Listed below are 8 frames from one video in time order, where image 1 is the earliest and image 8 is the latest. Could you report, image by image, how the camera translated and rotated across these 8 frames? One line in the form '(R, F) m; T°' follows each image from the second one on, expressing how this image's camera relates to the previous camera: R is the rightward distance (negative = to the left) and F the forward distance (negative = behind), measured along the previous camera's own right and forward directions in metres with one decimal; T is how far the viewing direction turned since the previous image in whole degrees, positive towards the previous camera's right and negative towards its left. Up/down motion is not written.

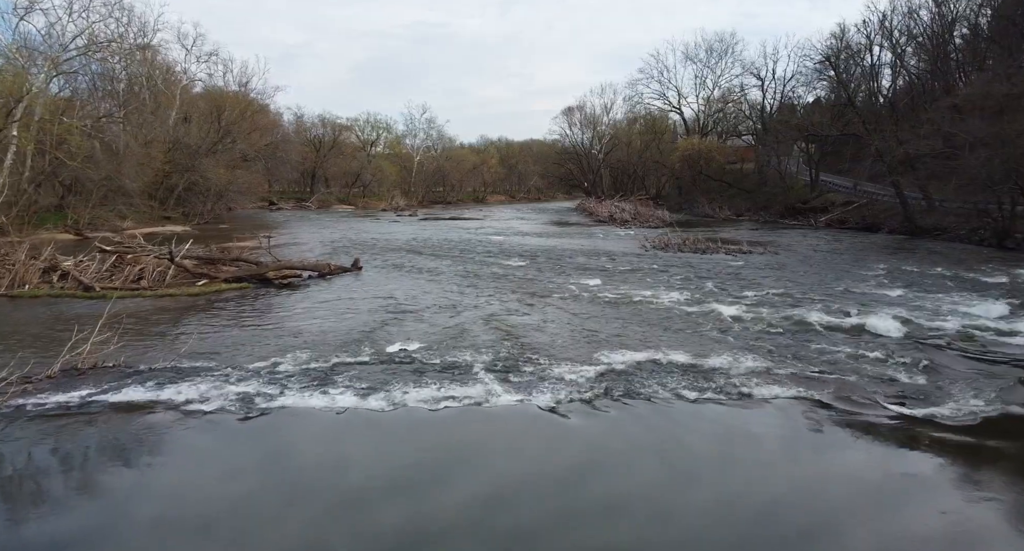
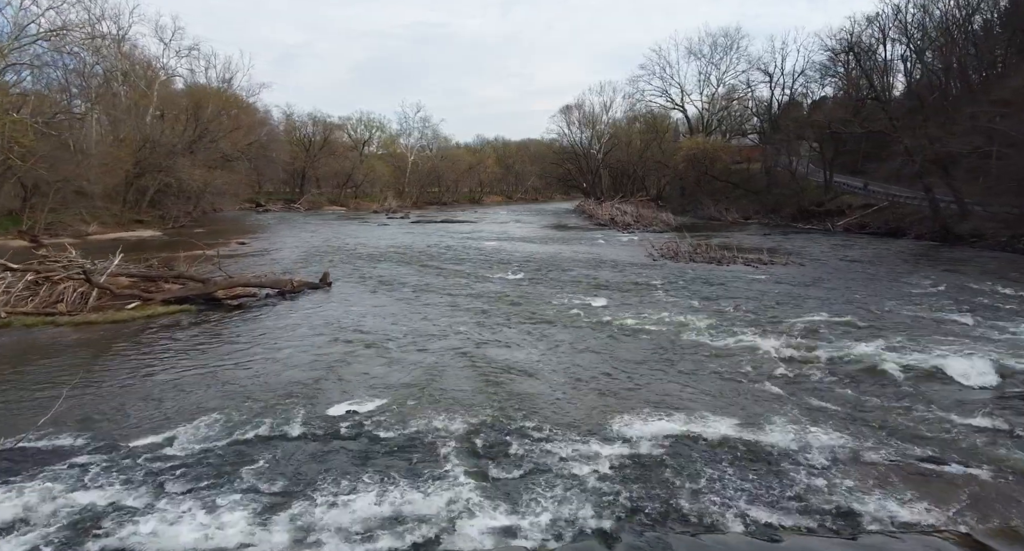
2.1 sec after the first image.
(+0.2, +2.9) m; 0°
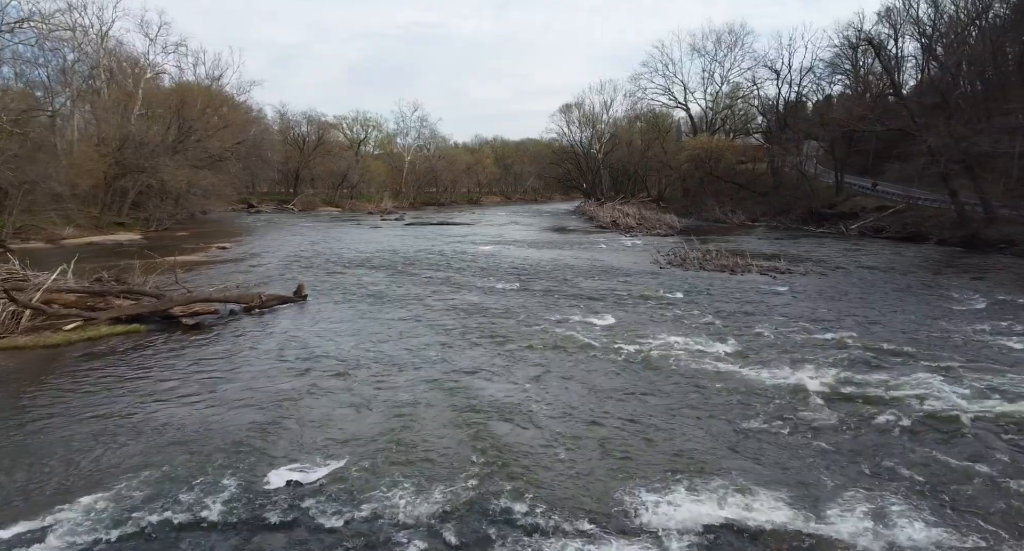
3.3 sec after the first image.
(+0.1, +1.9) m; 0°
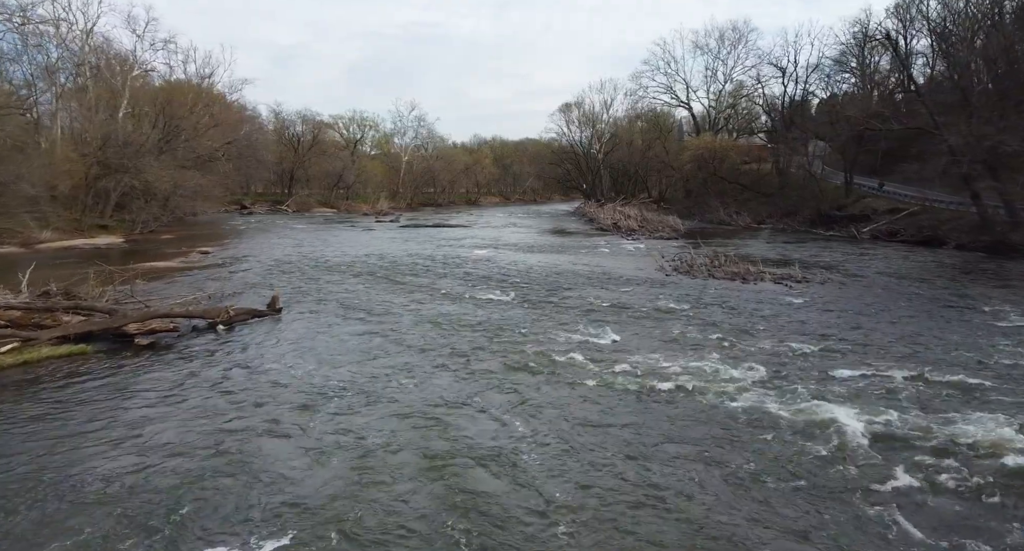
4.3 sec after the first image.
(+0.1, +1.5) m; 0°
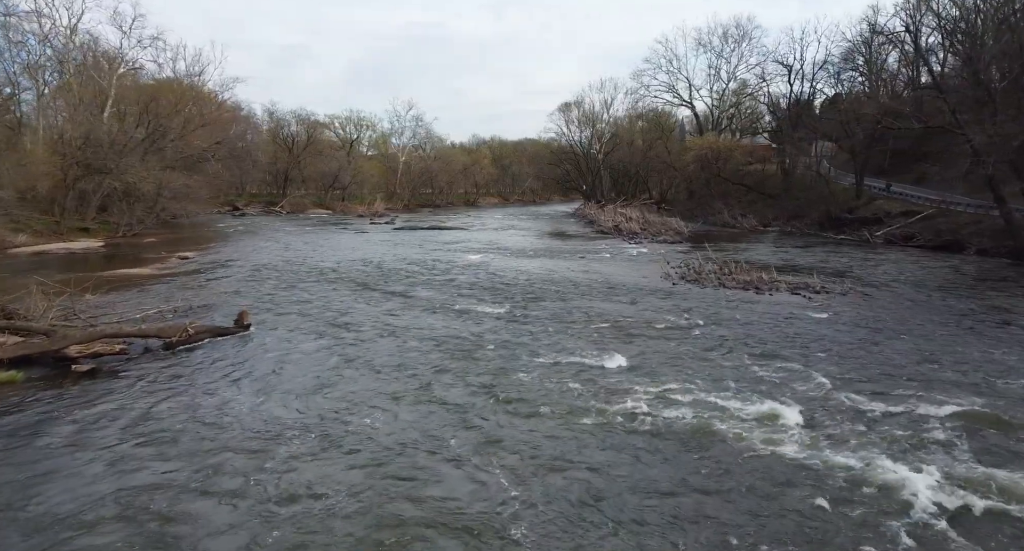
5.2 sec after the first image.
(+0.1, +1.6) m; 0°
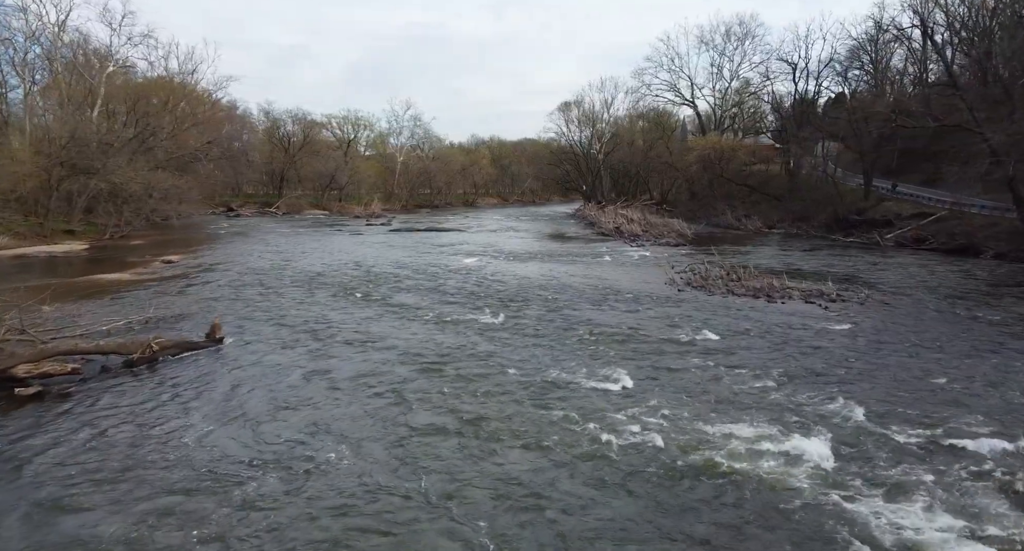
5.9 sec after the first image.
(+0.1, +1.1) m; 0°
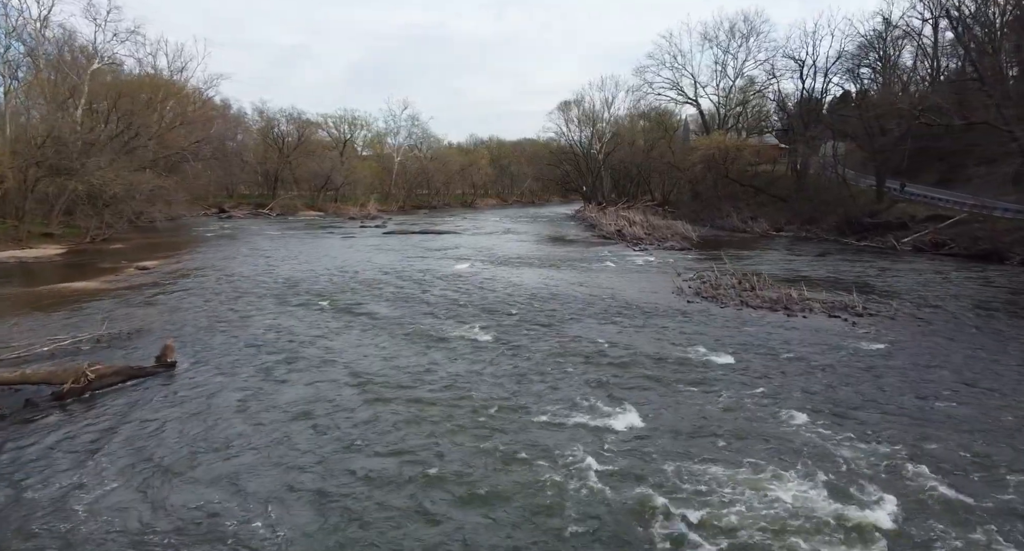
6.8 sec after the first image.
(+0.1, +1.6) m; 0°
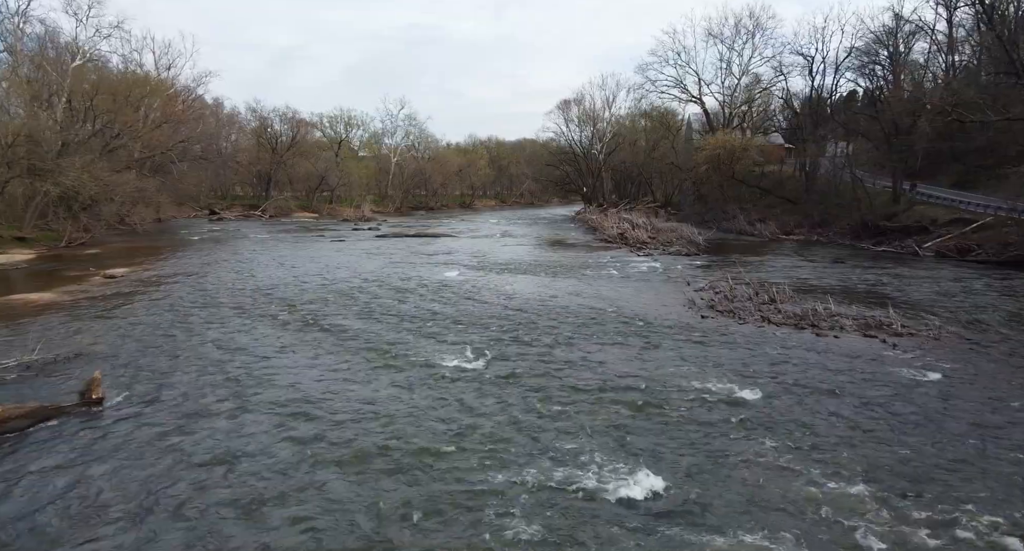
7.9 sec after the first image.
(+0.1, +1.8) m; 0°
